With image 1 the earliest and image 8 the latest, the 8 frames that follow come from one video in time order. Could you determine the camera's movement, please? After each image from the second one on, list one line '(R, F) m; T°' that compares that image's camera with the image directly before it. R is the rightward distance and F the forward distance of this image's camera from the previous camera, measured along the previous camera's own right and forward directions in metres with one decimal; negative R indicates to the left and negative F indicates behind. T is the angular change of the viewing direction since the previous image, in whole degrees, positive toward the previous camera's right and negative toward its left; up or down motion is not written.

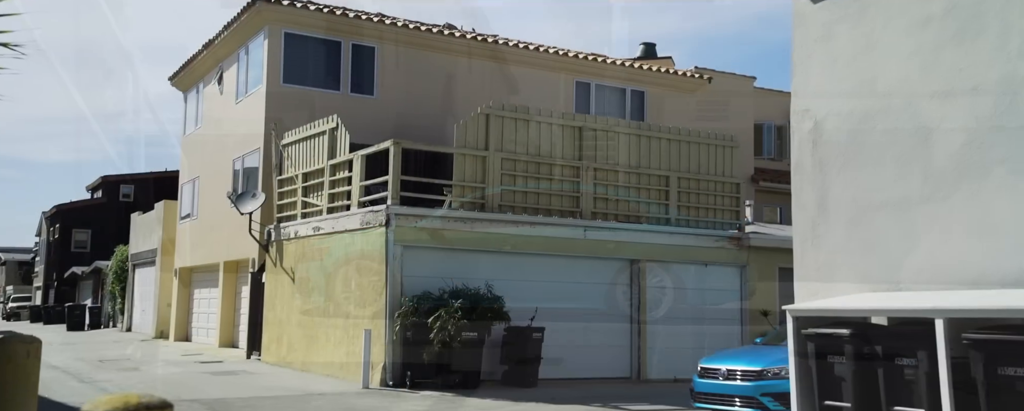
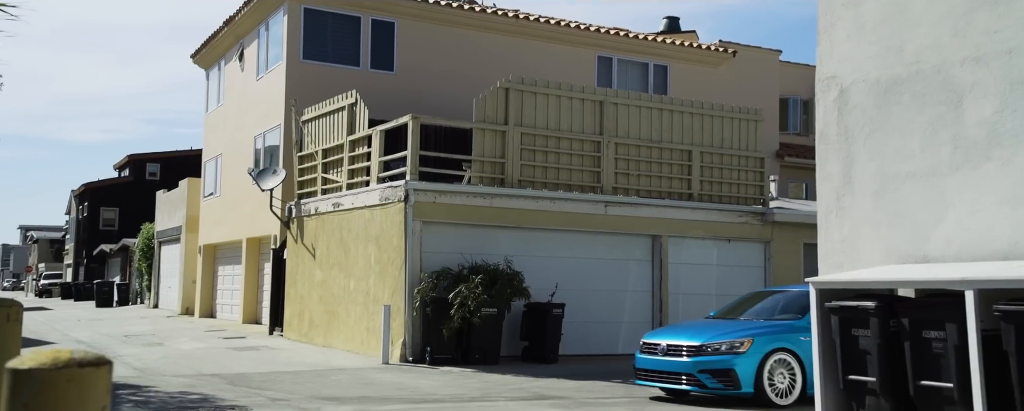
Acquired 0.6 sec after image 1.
(0.0, +0.1) m; -1°
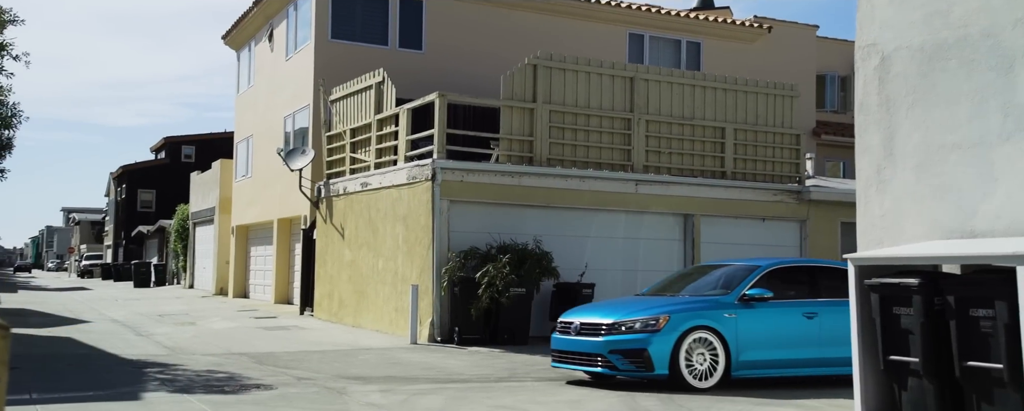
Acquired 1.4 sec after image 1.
(0.0, +0.2) m; -2°
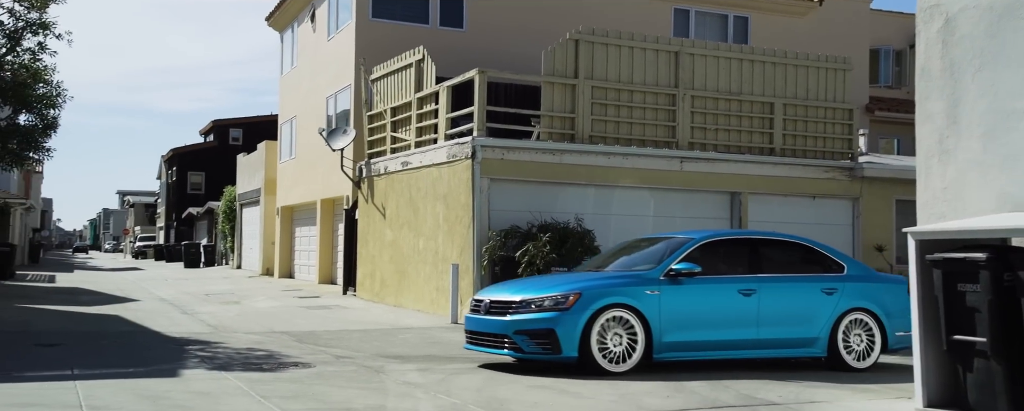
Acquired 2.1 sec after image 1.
(0.0, +0.2) m; -2°
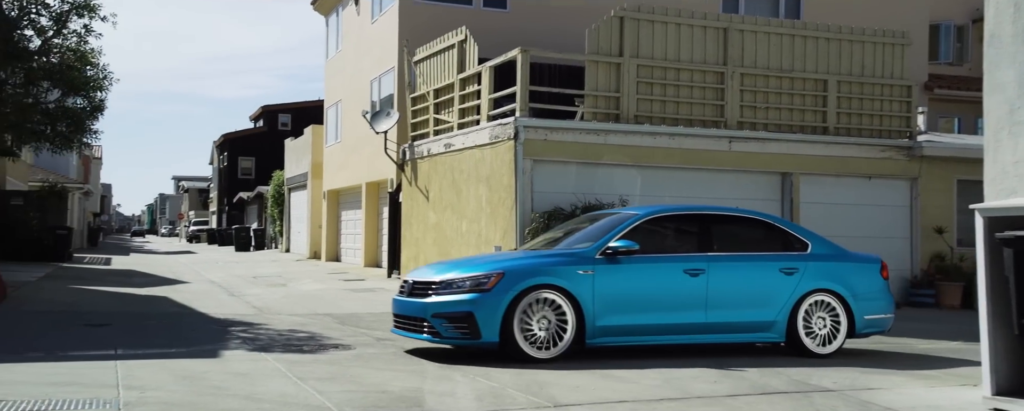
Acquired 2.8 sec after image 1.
(0.0, +0.2) m; -3°
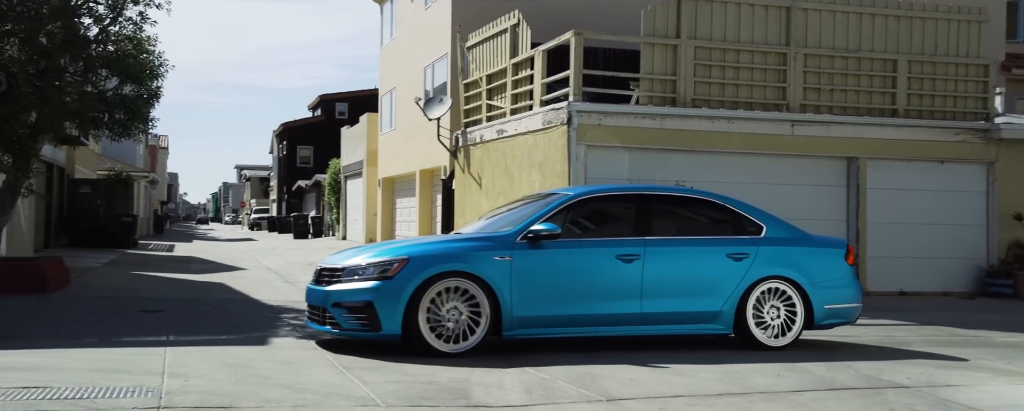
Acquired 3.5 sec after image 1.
(0.0, +0.3) m; -3°
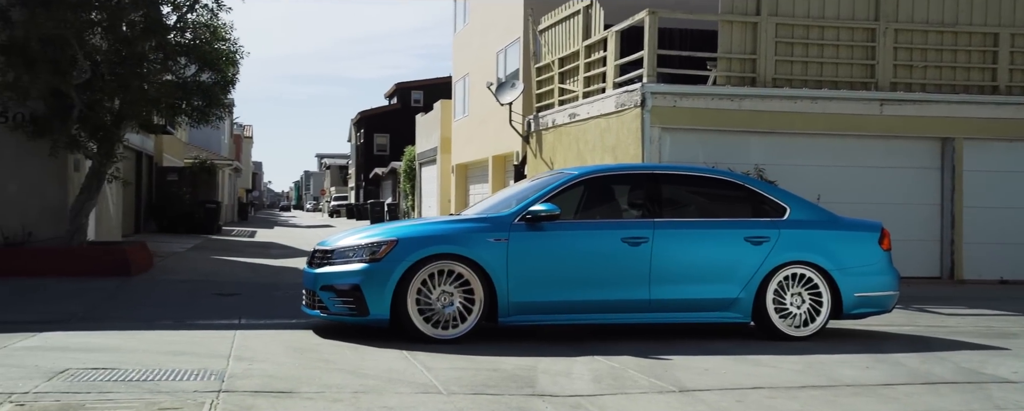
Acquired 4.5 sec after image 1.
(0.0, +0.2) m; -4°
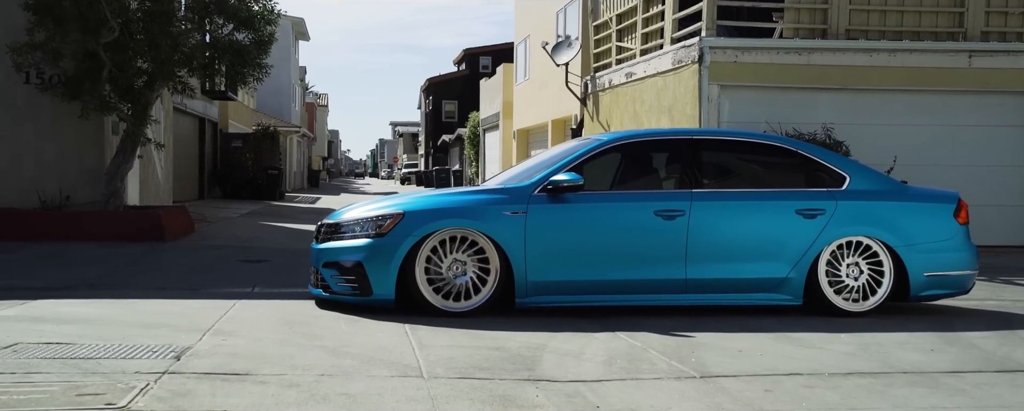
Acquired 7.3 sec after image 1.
(+0.4, +0.8) m; -4°
